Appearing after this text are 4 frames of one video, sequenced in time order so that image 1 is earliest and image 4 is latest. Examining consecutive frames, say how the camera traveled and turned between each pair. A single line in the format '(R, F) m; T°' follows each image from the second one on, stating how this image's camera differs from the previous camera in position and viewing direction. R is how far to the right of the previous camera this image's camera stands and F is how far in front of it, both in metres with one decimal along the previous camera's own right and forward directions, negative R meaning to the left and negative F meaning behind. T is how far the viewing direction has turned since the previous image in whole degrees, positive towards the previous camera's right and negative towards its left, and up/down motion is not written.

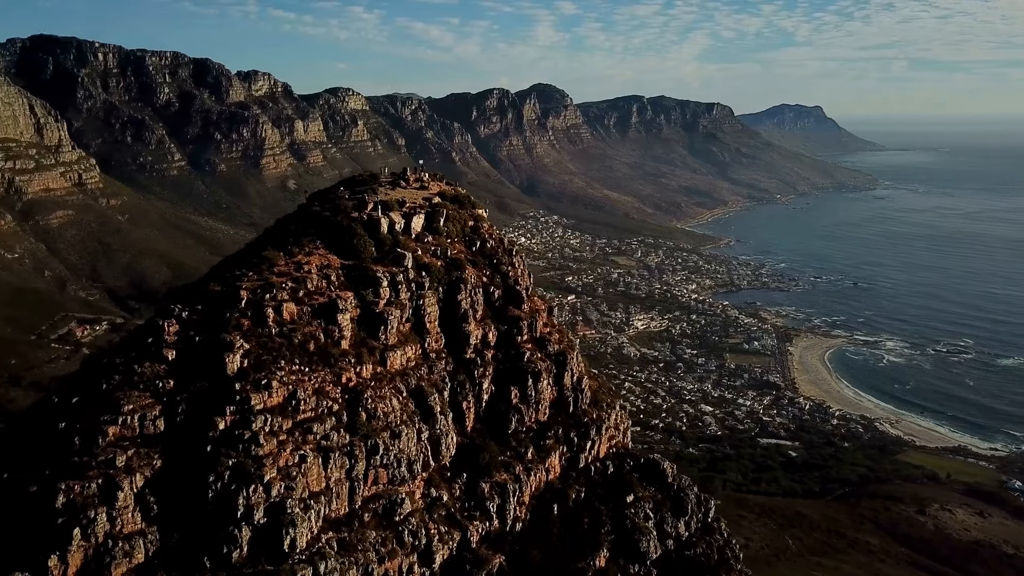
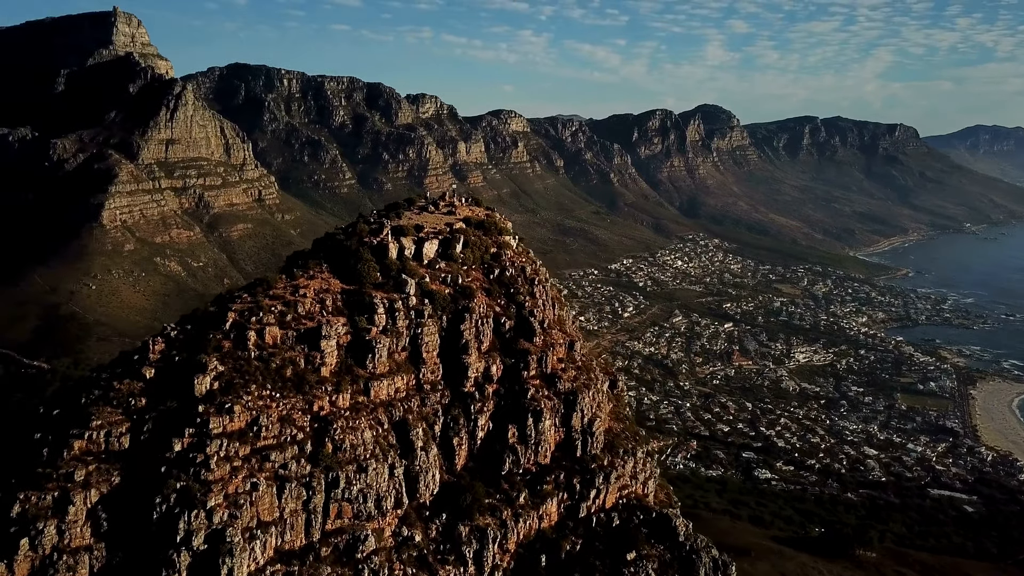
(+6.3, +2.3) m; -11°
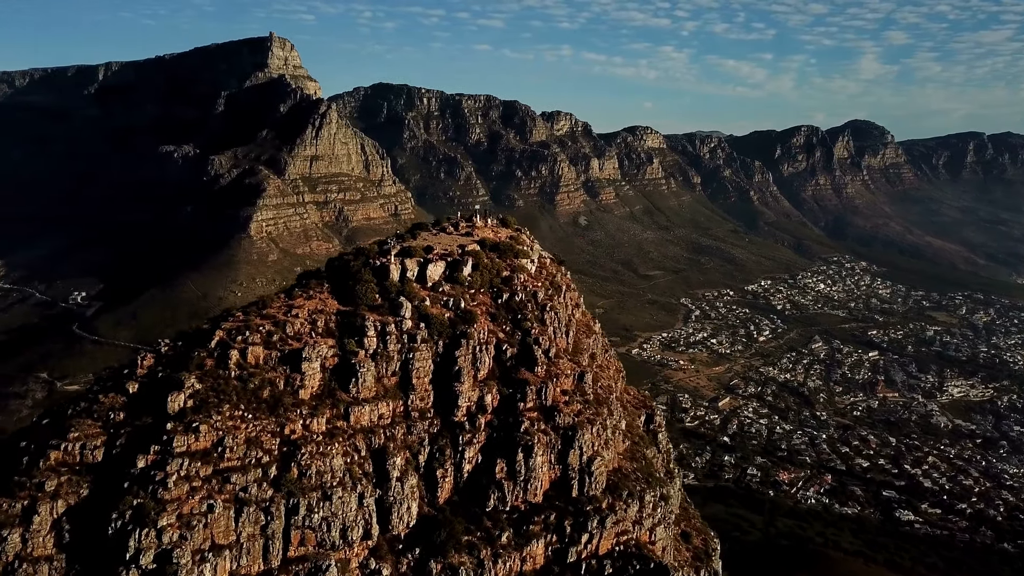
(+5.5, +2.0) m; -10°
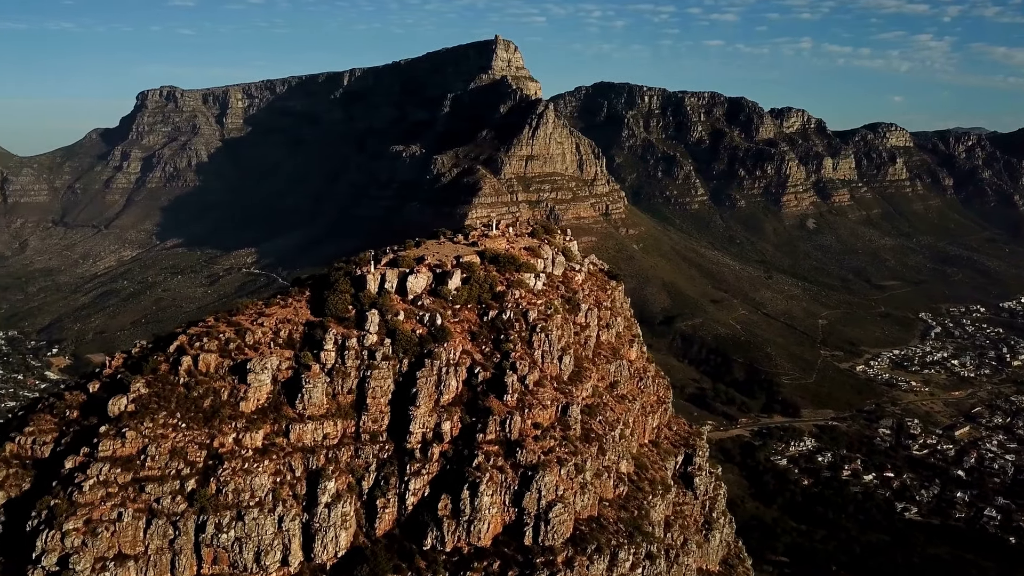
(+9.1, +4.6) m; -16°
